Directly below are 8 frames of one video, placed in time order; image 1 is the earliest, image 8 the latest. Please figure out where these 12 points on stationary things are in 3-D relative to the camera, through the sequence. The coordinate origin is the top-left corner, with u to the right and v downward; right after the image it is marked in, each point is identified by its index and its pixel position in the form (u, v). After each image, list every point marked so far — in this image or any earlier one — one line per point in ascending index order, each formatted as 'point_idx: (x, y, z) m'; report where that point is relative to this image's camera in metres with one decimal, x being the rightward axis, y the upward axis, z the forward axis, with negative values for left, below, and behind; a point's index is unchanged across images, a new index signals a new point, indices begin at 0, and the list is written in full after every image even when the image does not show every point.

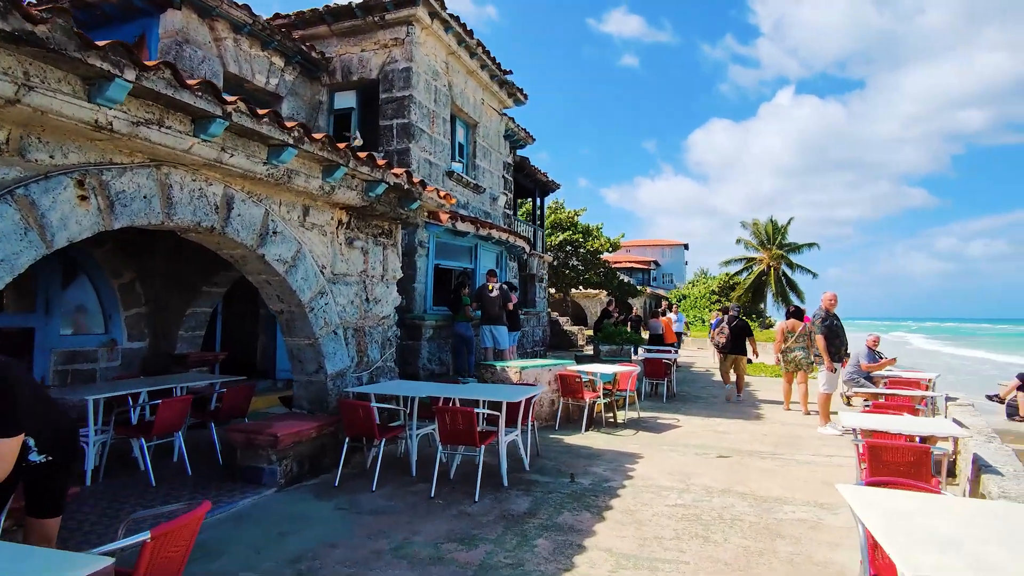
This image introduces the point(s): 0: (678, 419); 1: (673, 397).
0: (+2.3, -1.8, +8.4) m
1: (+2.8, -1.9, +10.4) m
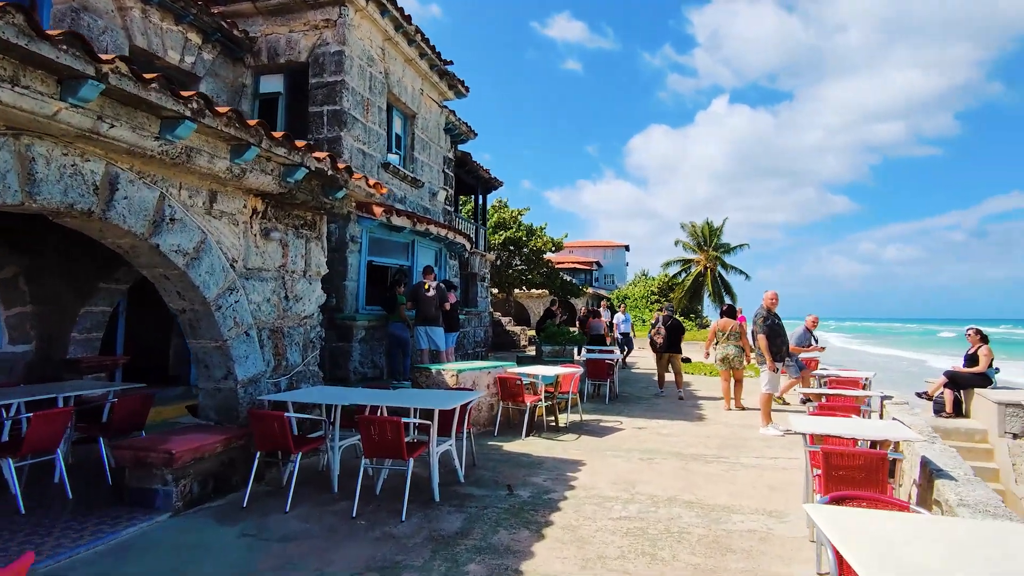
0: (+1.5, -1.8, +8.1) m
1: (+1.8, -1.9, +10.2) m
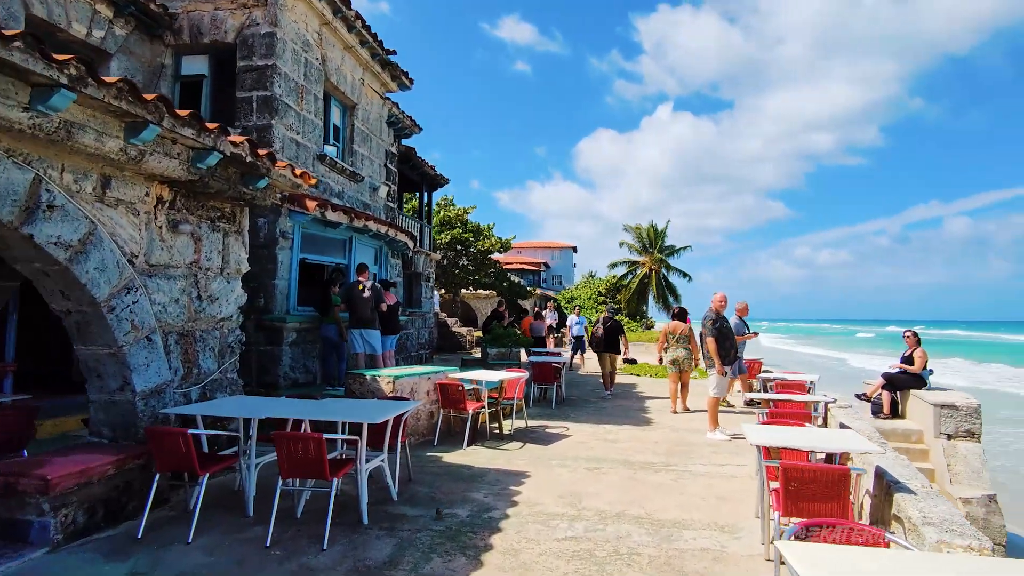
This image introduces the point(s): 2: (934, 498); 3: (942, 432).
0: (+0.7, -1.8, +7.8) m
1: (+0.8, -1.9, +9.9) m
2: (+2.3, -1.1, +3.2) m
3: (+5.7, -1.9, +7.9) m
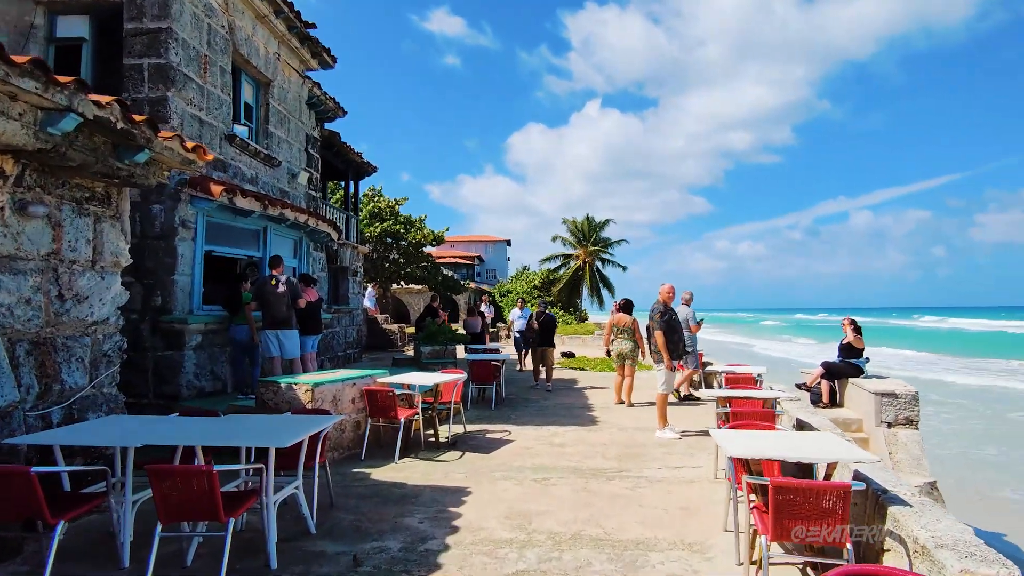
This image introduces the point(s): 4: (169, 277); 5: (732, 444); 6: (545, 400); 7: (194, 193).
0: (0.0, -1.7, +7.3) m
1: (-0.2, -1.8, +9.4) m
2: (+2.0, -1.1, +2.9) m
3: (+4.9, -1.7, +7.9) m
4: (-4.2, +0.1, +7.3) m
5: (+1.3, -0.9, +3.5) m
6: (+0.5, -1.8, +9.8) m
7: (-4.0, +1.2, +7.4) m
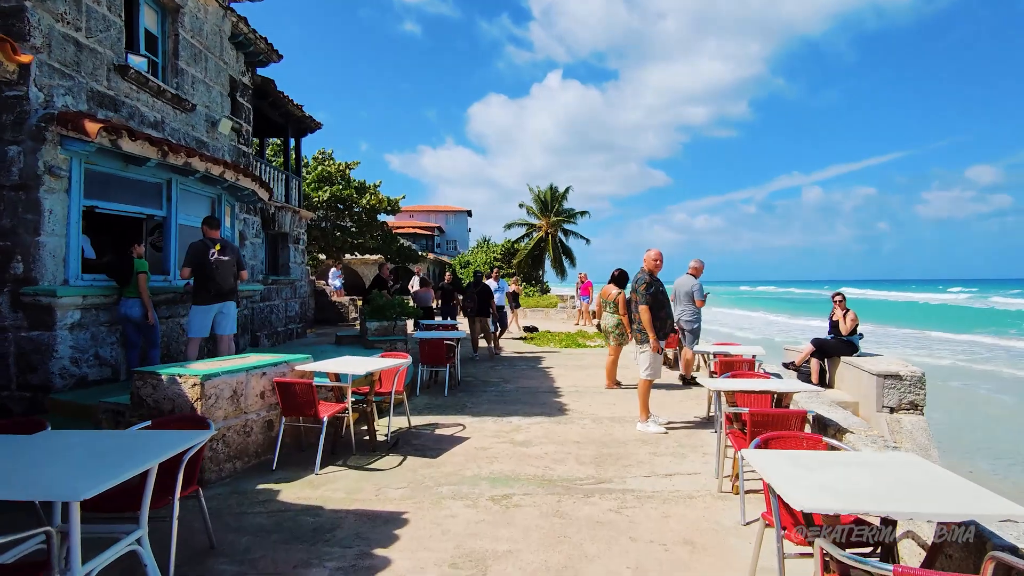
0: (-0.5, -1.4, +6.1) m
1: (-0.8, -1.3, +8.2) m
2: (+1.8, -0.9, +1.8) m
3: (+4.4, -1.4, +7.0) m
4: (-4.7, +0.5, +5.8) m
5: (+1.1, -0.7, +2.3) m
6: (-0.1, -1.4, +8.6) m
7: (-4.4, +1.5, +5.9) m
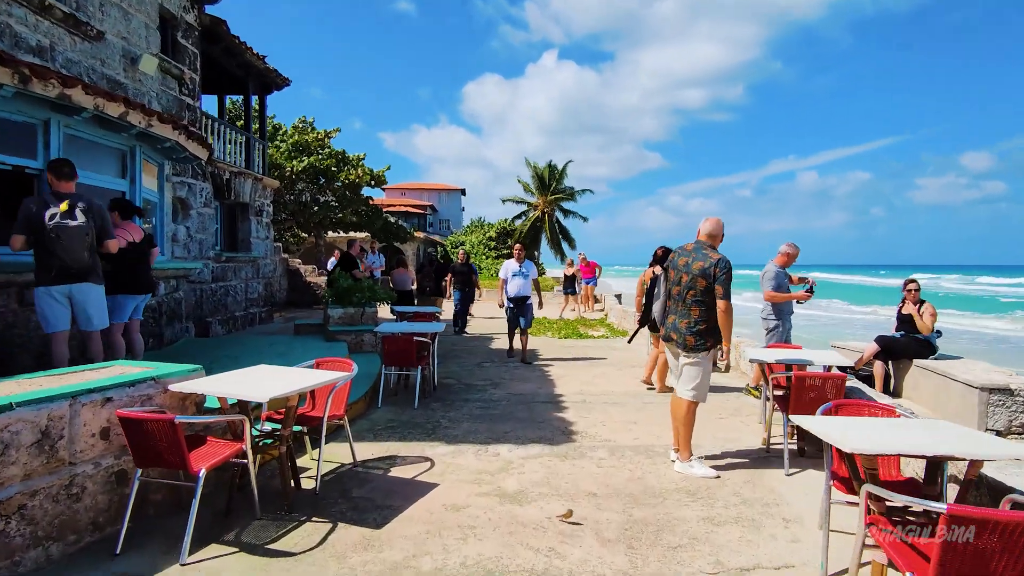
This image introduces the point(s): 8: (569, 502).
0: (-0.6, -1.3, +4.4) m
1: (-0.9, -1.1, +6.5) m
2: (+1.8, -0.9, +0.1) m
3: (+4.3, -1.3, +5.4) m
4: (-4.7, +0.7, +4.0) m
5: (+1.0, -0.7, +0.6) m
6: (-0.2, -1.1, +6.9) m
7: (-4.5, +1.7, +4.0) m
8: (+0.3, -1.3, +3.6) m
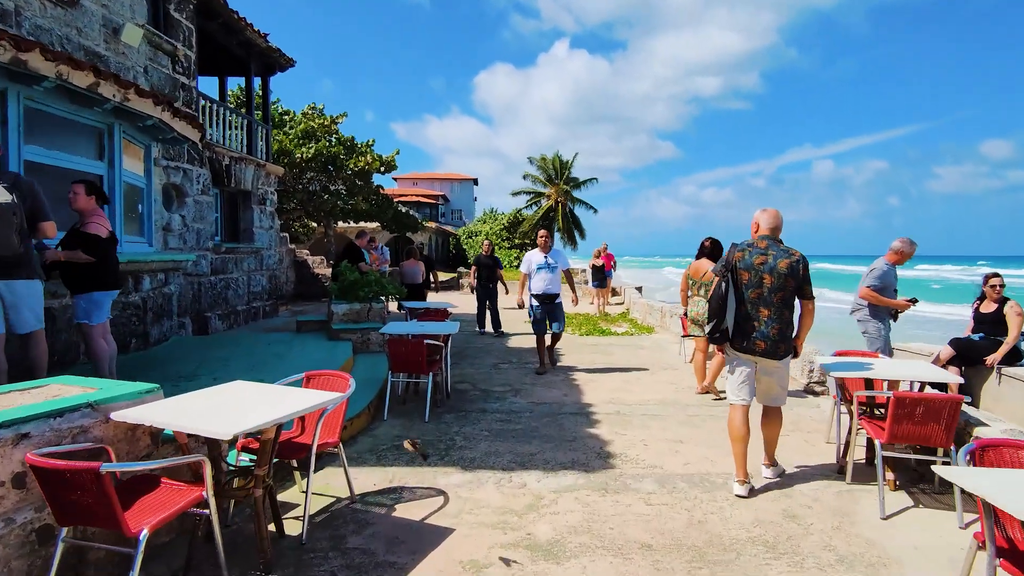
0: (-0.4, -1.2, +3.6) m
1: (-0.7, -1.1, +5.7) m
2: (+1.9, -1.0, -0.7) m
3: (+4.5, -1.2, +4.5) m
4: (-4.6, +0.7, +3.3) m
5: (+1.1, -0.8, -0.2) m
6: (0.0, -1.1, +6.2) m
7: (-4.3, +1.7, +3.3) m
8: (+0.5, -1.3, +2.9) m
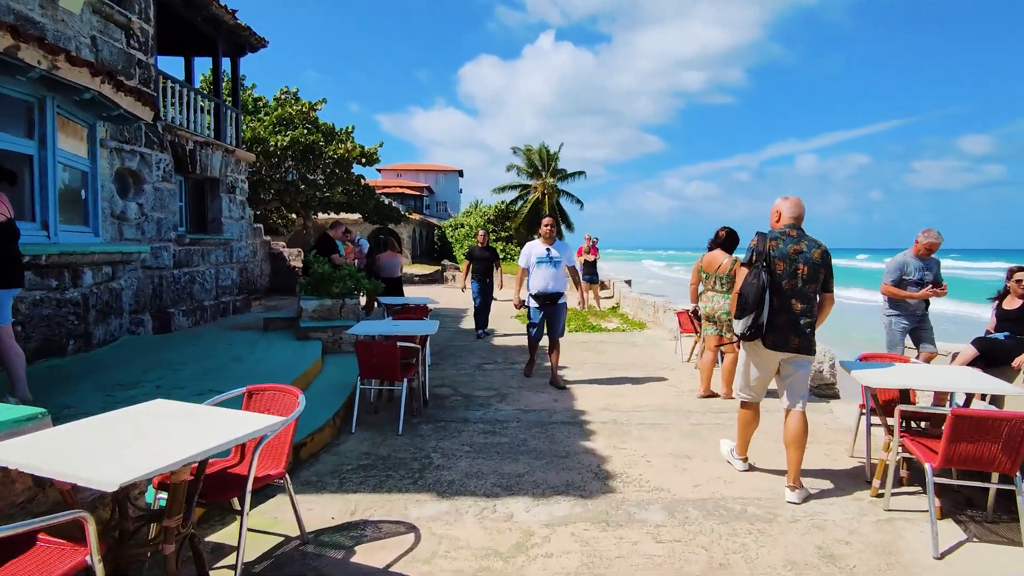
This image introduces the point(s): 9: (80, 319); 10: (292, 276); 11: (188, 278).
0: (-0.5, -1.2, +3.0) m
1: (-0.8, -1.0, +5.1) m
2: (+1.9, -1.0, -1.2) m
3: (+4.4, -1.2, +4.0) m
4: (-4.6, +0.7, +2.6) m
5: (+1.1, -0.8, -0.7) m
6: (-0.1, -1.0, +5.6) m
7: (-4.4, +1.7, +2.6) m
8: (+0.4, -1.3, +2.3) m
9: (-4.2, -0.3, +5.8) m
10: (-5.8, +0.3, +15.7) m
11: (-5.4, +0.2, +9.9) m
